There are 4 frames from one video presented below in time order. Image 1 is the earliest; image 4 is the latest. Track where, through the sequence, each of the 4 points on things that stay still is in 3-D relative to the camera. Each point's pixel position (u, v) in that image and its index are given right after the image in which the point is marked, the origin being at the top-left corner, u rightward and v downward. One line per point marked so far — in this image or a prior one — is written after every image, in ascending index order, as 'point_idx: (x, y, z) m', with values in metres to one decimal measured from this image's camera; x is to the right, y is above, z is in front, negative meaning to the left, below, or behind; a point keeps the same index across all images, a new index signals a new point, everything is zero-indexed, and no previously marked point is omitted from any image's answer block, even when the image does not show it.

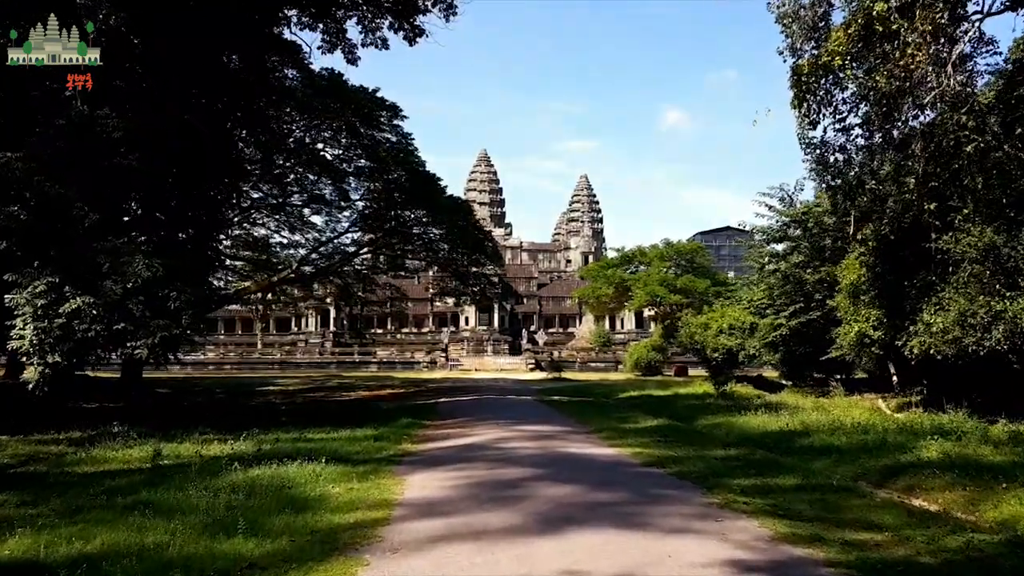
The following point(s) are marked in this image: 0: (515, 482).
0: (0.0, -1.9, +7.4) m
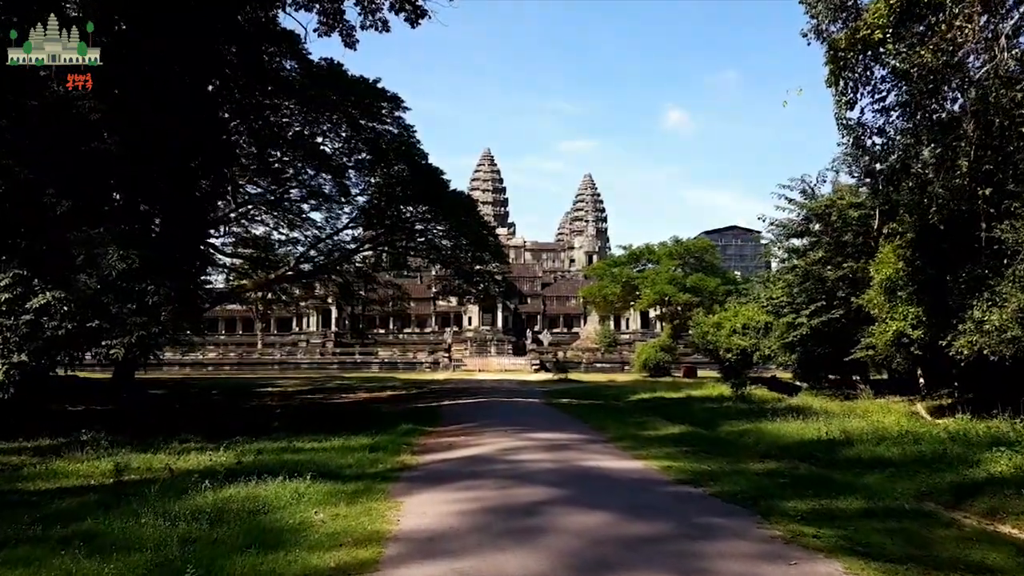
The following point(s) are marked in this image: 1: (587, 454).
0: (+0.2, -1.8, +6.3) m
1: (+1.0, -2.2, +10.0) m
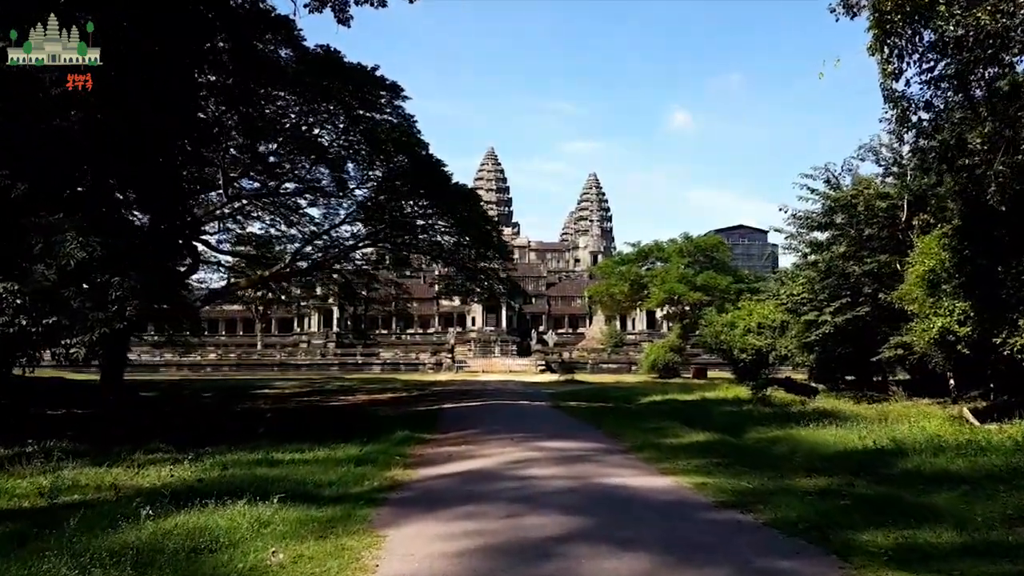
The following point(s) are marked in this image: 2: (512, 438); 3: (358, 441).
0: (+0.2, -1.7, +4.9) m
1: (+1.1, -2.1, +8.7) m
2: (0.0, -2.3, +11.4) m
3: (-2.3, -2.3, +11.4) m
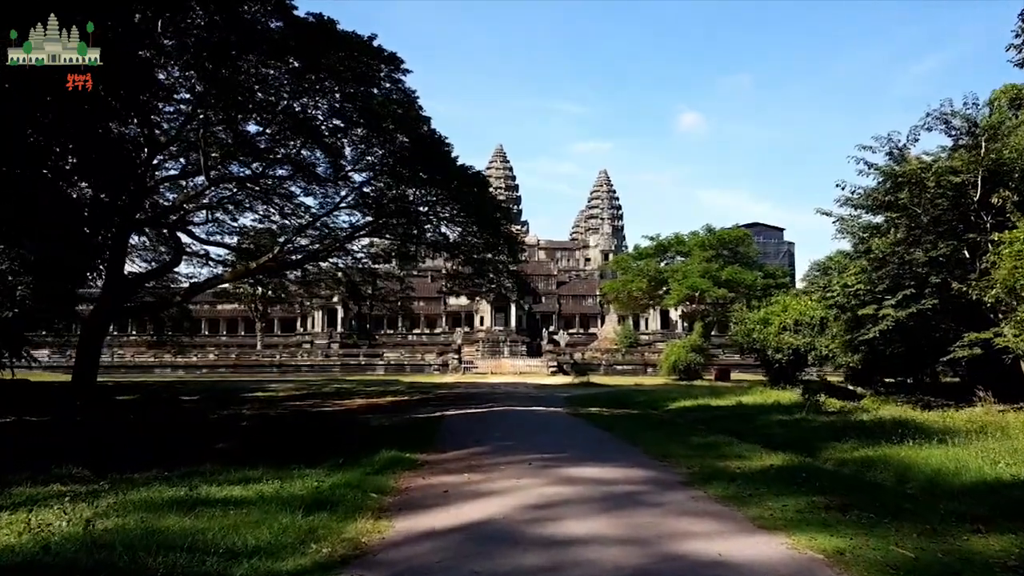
0: (+0.4, -1.4, +2.2) m
1: (+1.3, -1.8, +5.9) m
2: (+0.2, -2.0, +8.7) m
3: (-2.1, -2.0, +8.7) m
